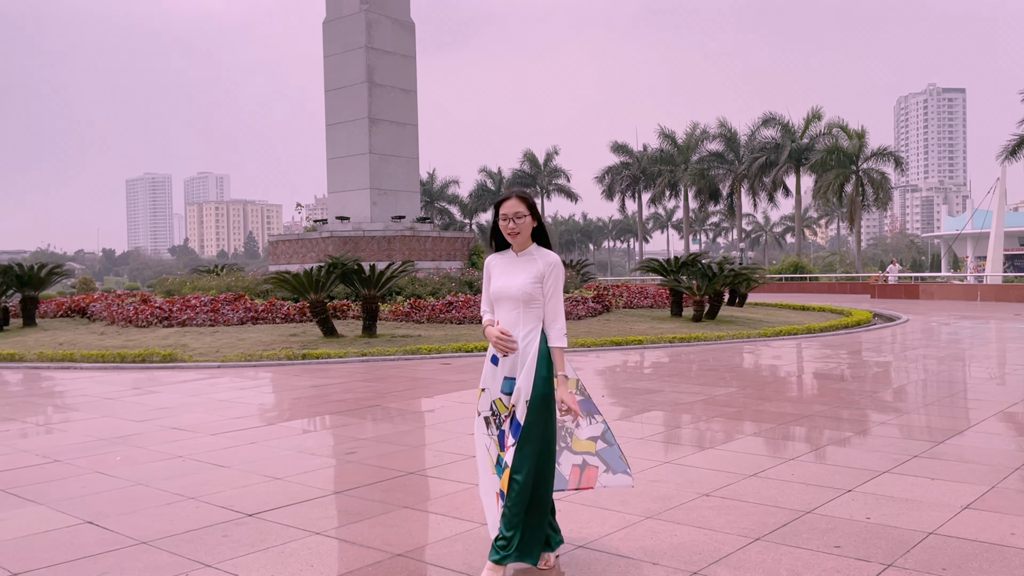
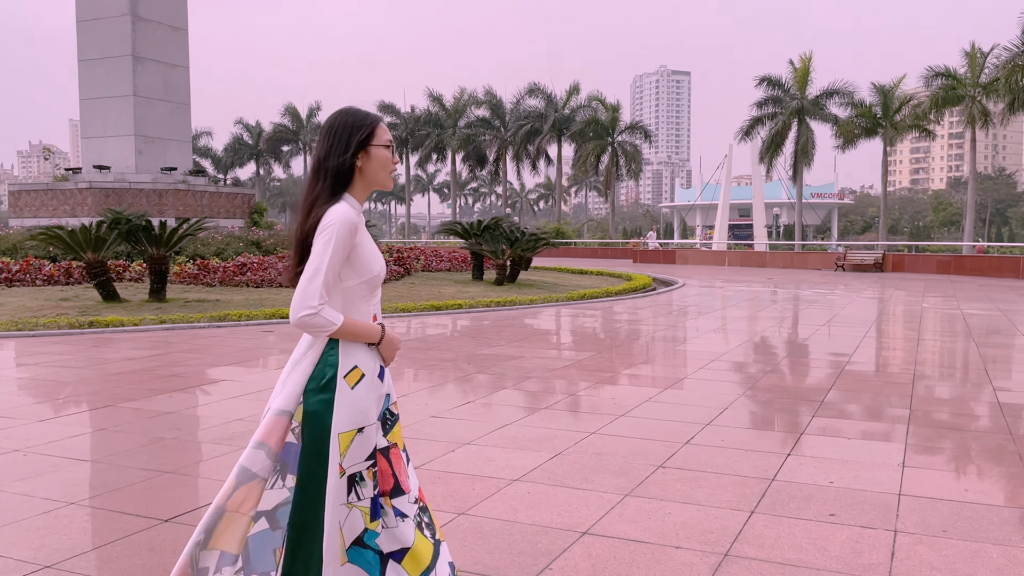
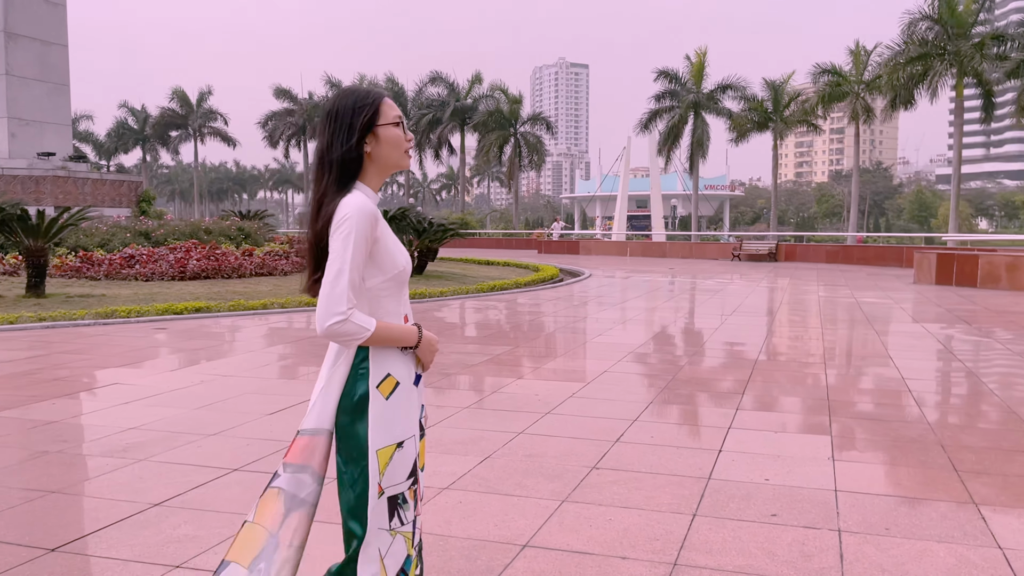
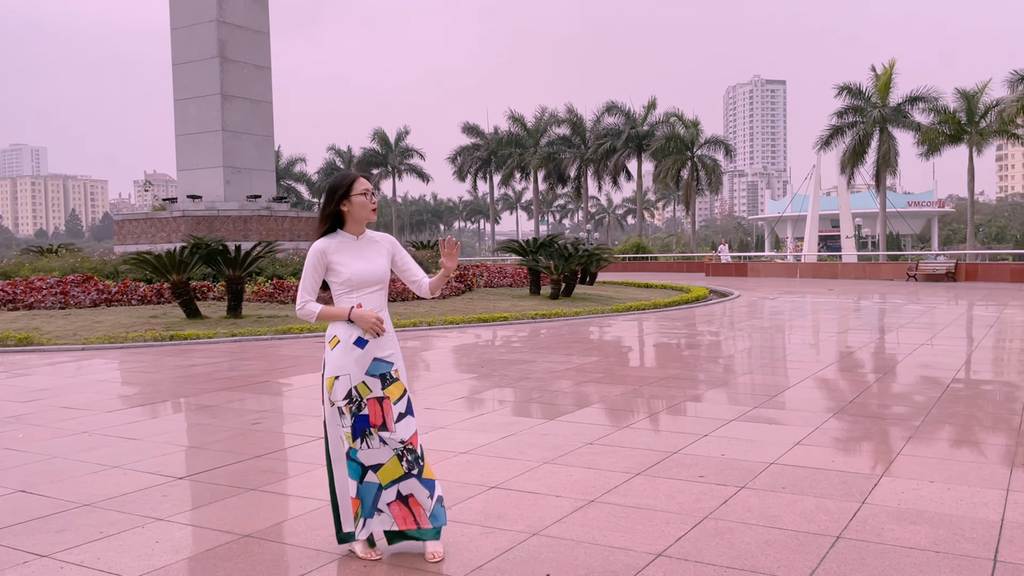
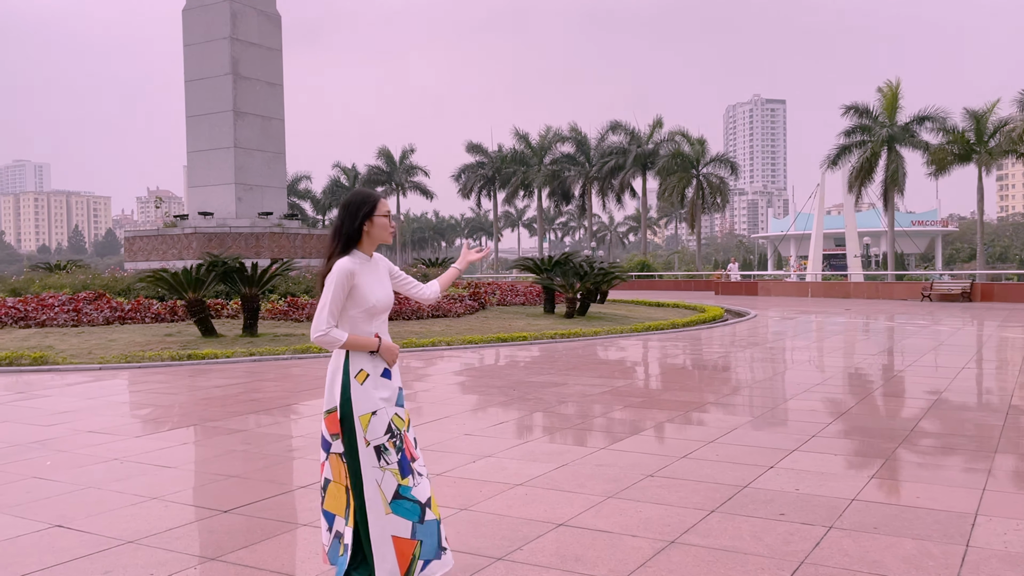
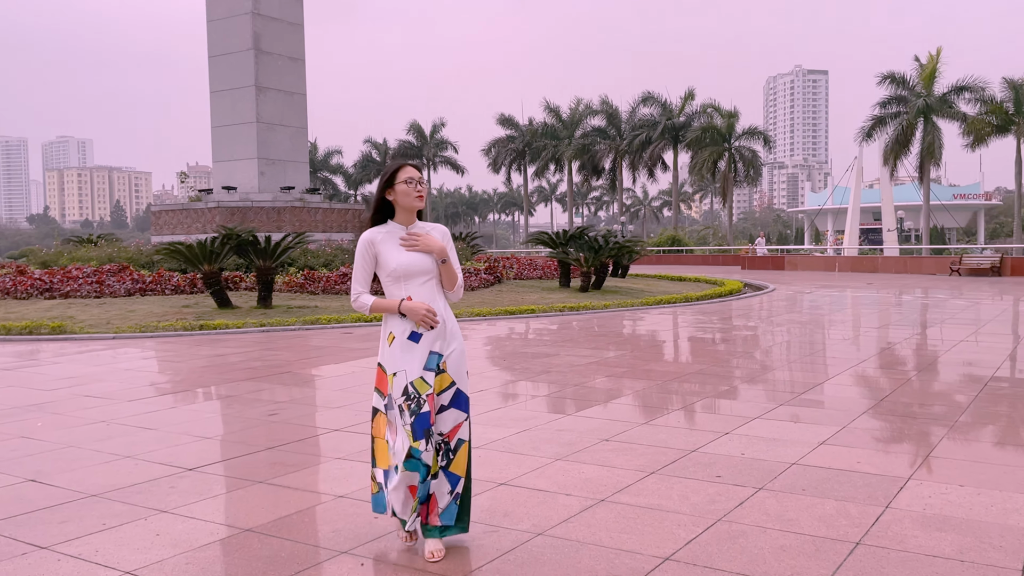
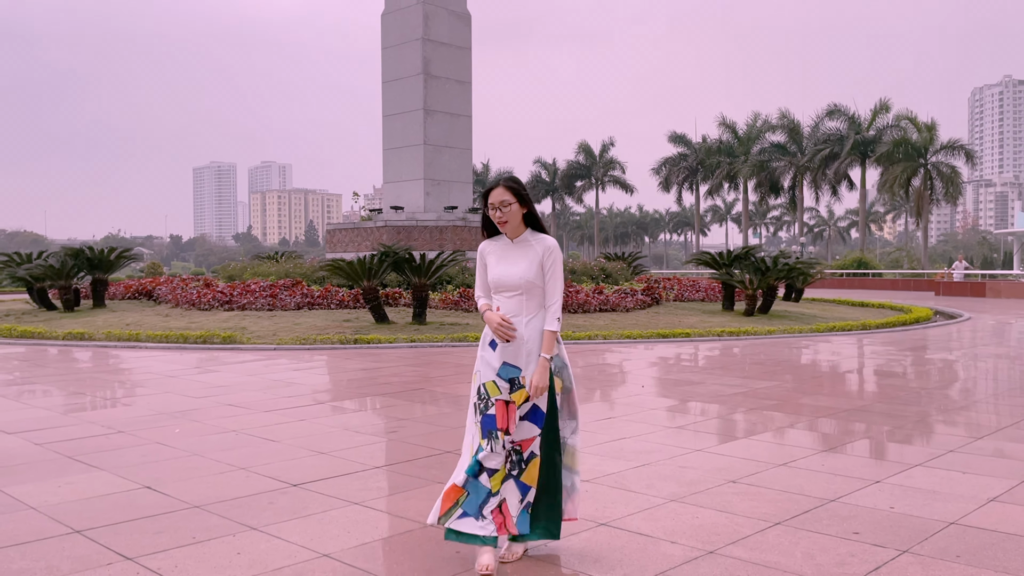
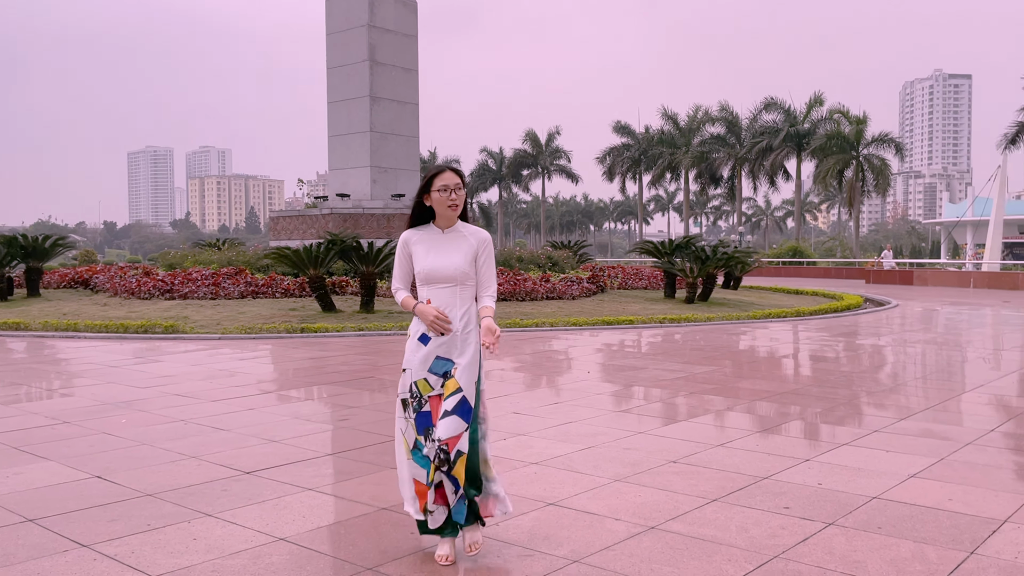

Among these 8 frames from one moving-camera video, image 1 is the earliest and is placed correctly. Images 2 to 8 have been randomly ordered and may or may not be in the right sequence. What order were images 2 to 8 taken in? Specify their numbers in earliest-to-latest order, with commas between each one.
7, 8, 6, 4, 5, 2, 3
